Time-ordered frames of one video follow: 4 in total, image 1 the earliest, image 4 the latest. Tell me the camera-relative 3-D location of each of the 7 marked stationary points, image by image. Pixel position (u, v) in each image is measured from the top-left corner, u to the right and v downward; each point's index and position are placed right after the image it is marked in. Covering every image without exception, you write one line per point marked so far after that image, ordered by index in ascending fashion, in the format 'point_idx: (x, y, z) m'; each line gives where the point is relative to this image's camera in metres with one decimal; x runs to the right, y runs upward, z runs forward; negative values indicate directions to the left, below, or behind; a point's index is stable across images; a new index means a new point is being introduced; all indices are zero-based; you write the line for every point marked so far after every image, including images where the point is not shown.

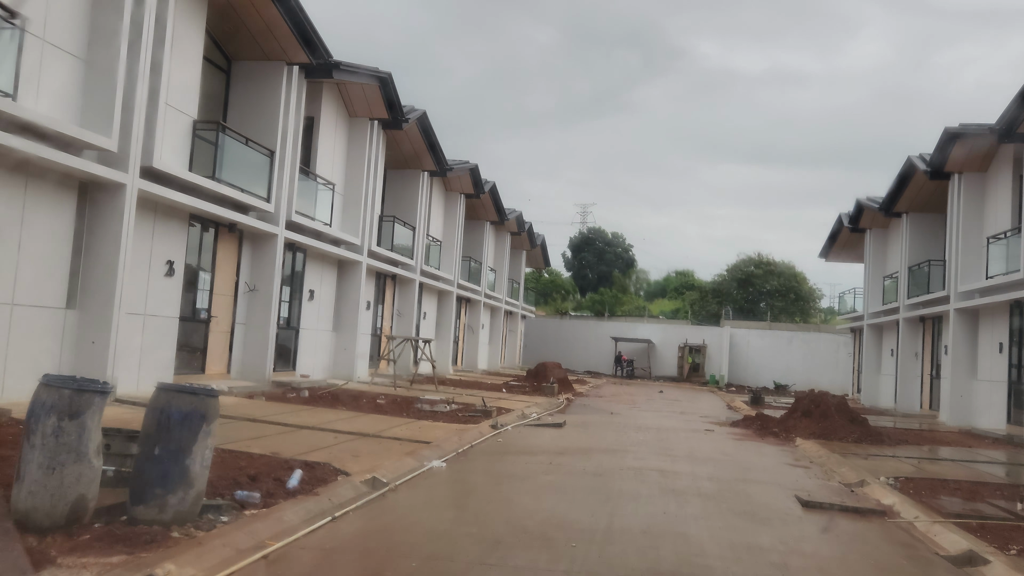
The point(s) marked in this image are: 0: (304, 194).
0: (-3.6, +1.6, +15.2) m
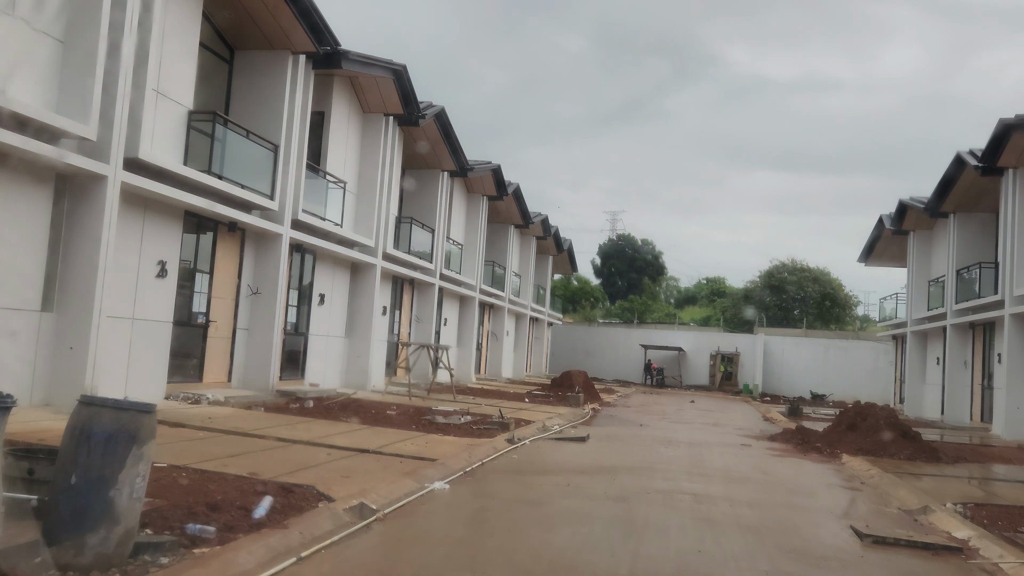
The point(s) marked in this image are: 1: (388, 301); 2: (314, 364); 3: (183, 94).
0: (-3.3, +1.6, +14.4) m
1: (-2.7, -0.3, +18.7) m
2: (-3.4, -1.3, +15.2) m
3: (-4.1, +2.4, +10.9) m
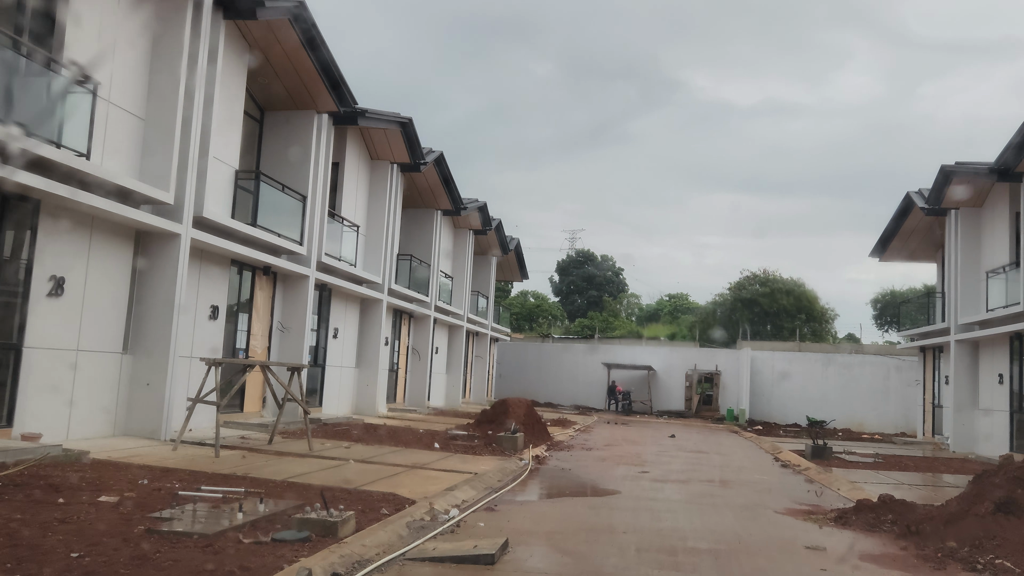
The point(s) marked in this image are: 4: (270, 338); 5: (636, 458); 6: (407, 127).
0: (-4.5, +1.8, +8.0) m
1: (-4.1, -0.1, +12.2) m
2: (-4.7, -1.1, +8.7) m
3: (-5.2, +2.7, +4.5) m
4: (-3.9, -0.8, +14.0) m
5: (+2.0, -2.7, +13.8) m
6: (-2.1, +3.2, +17.4) m
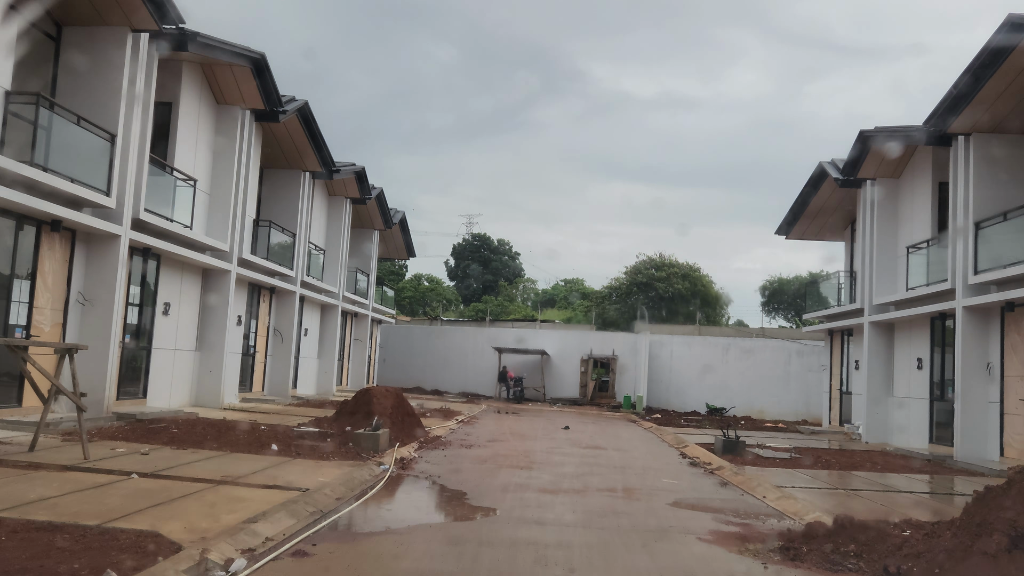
0: (-5.6, +2.2, +5.0) m
1: (-5.6, +0.3, +9.3) m
2: (-5.8, -0.7, +5.8) m
3: (-5.8, +3.1, +1.4) m
4: (-5.6, -0.3, +11.1) m
5: (+0.2, -2.2, +11.6) m
6: (-4.2, +3.7, +14.6) m
